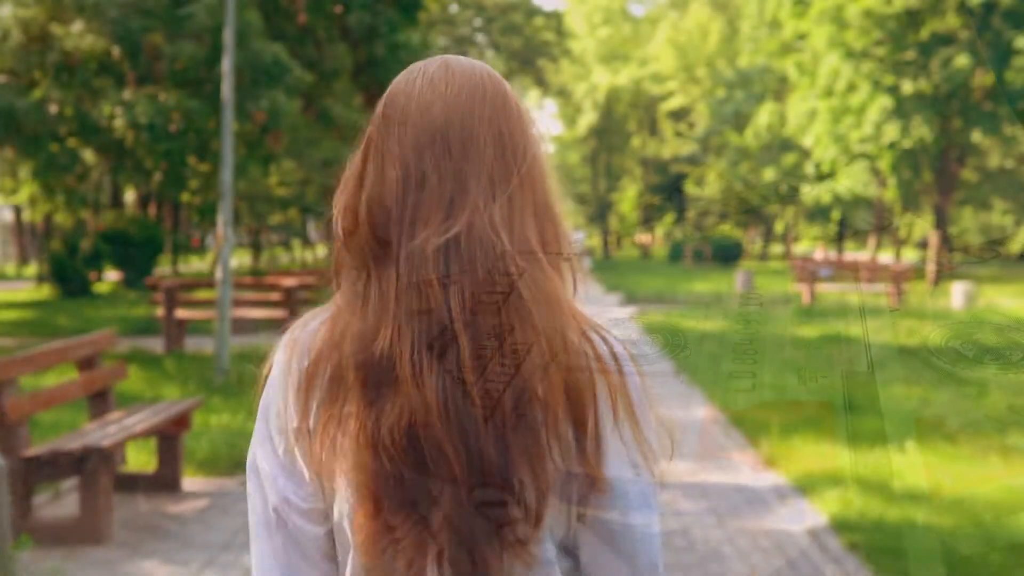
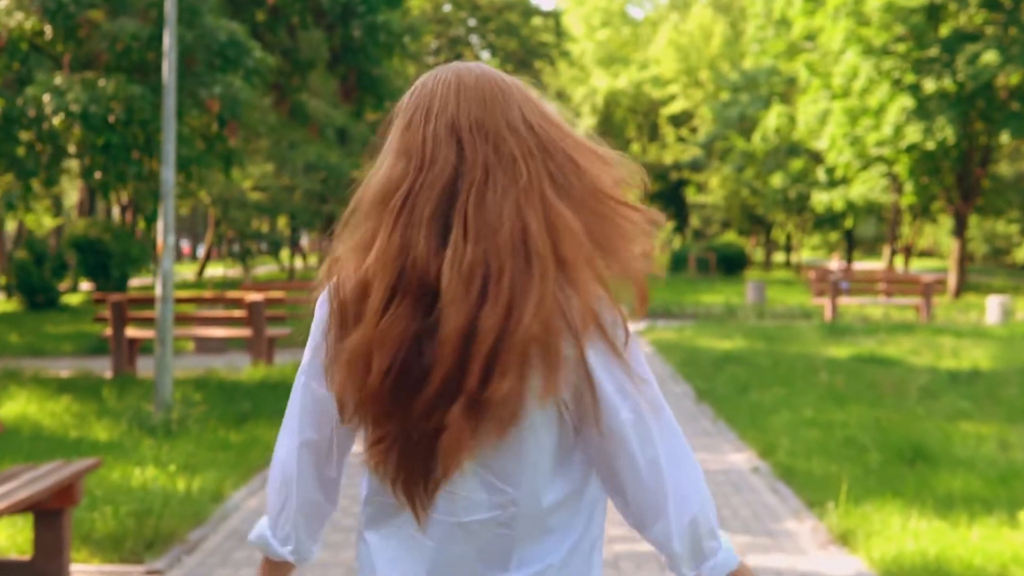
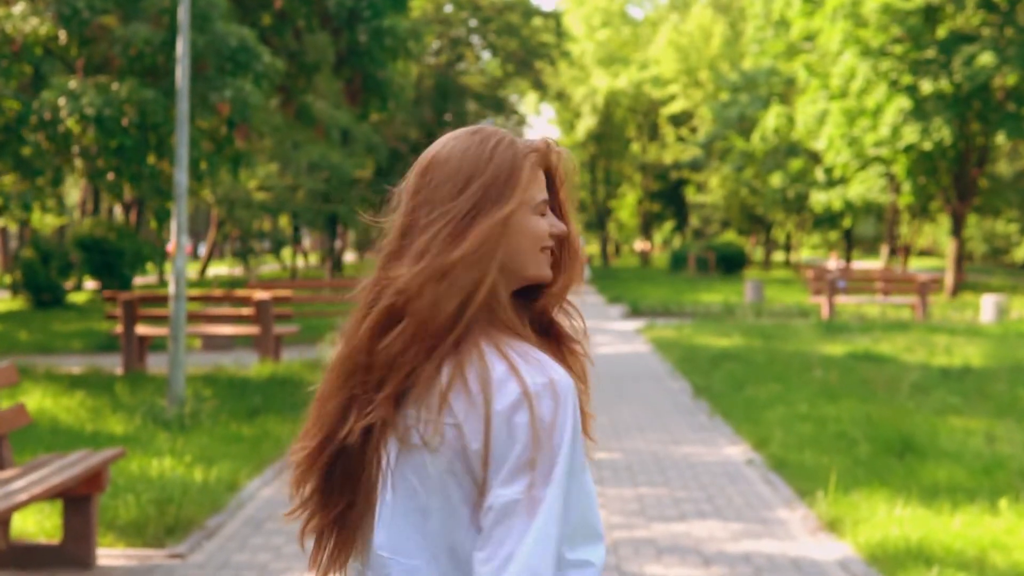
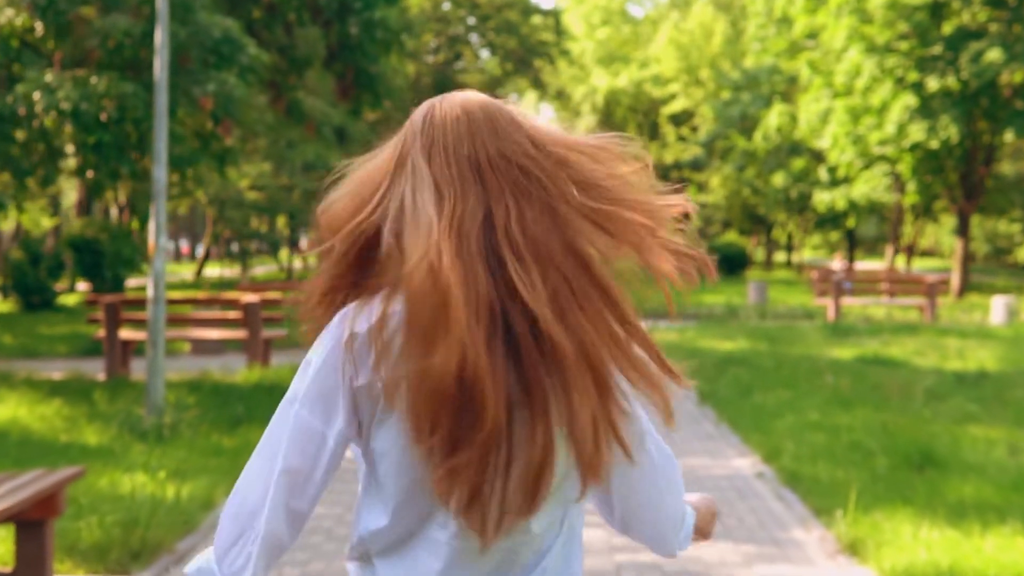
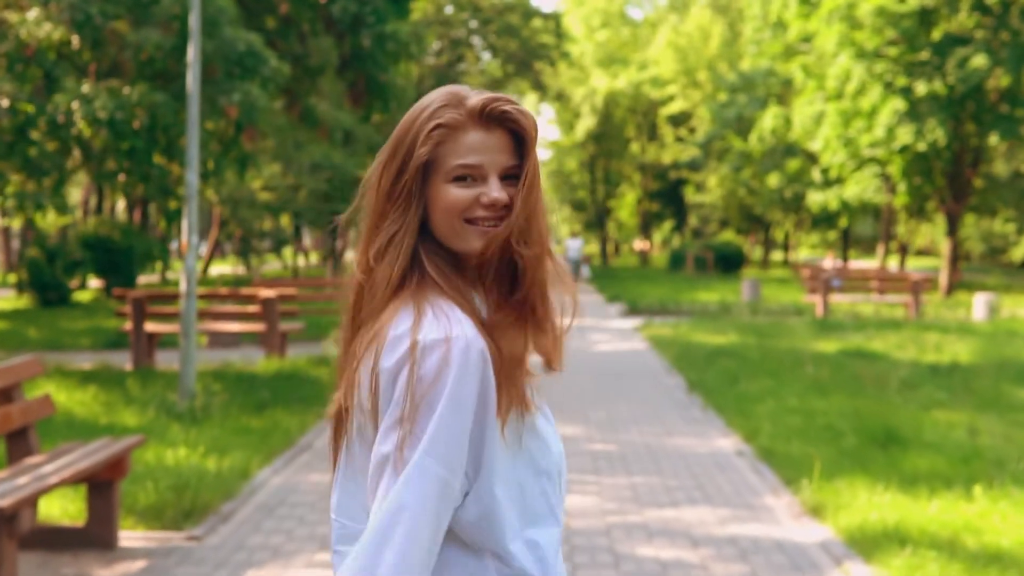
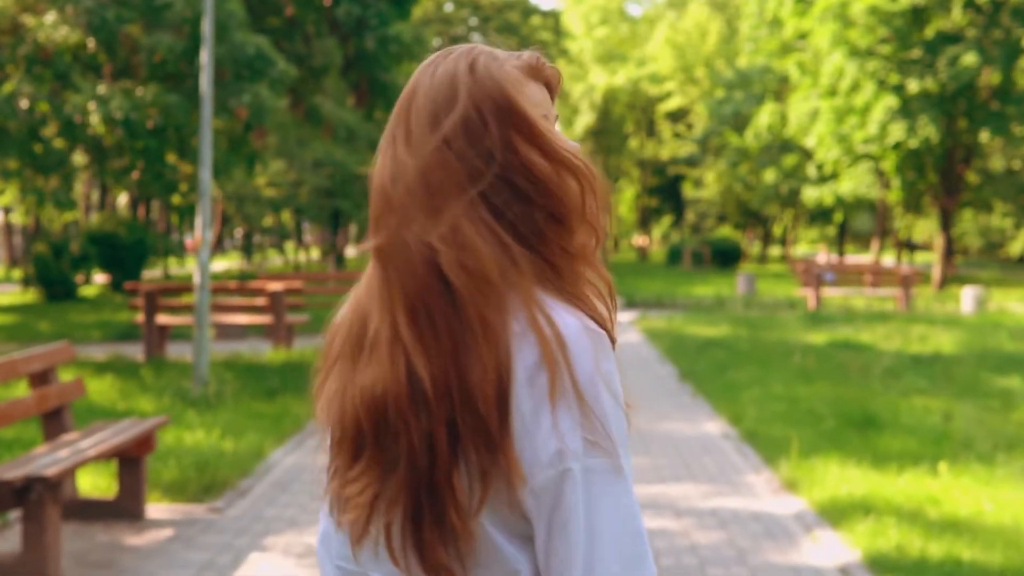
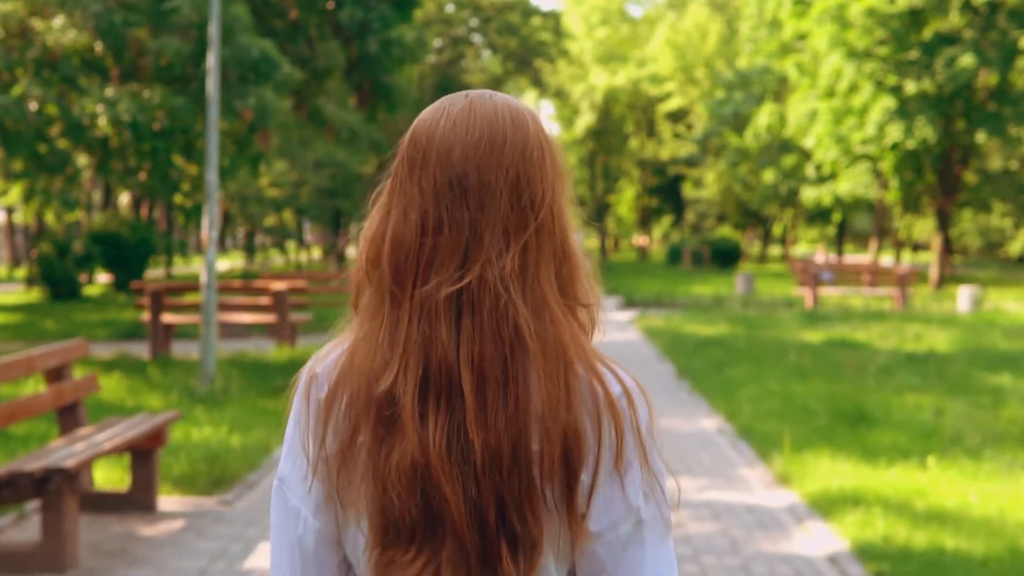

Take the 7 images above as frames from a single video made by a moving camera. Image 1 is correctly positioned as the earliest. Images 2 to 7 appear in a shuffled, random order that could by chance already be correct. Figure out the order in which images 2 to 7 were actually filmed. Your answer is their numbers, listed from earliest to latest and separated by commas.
7, 6, 5, 3, 2, 4
